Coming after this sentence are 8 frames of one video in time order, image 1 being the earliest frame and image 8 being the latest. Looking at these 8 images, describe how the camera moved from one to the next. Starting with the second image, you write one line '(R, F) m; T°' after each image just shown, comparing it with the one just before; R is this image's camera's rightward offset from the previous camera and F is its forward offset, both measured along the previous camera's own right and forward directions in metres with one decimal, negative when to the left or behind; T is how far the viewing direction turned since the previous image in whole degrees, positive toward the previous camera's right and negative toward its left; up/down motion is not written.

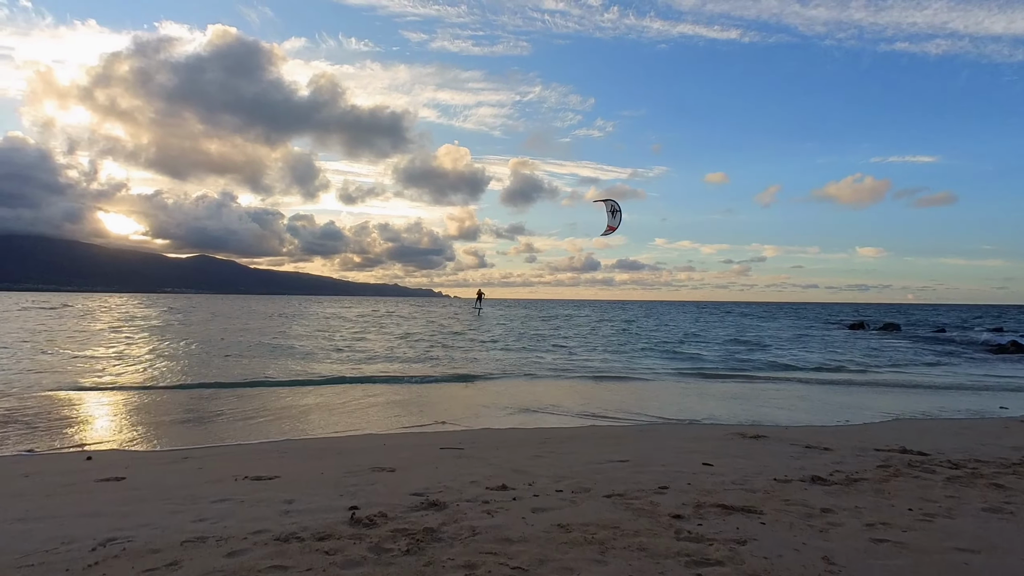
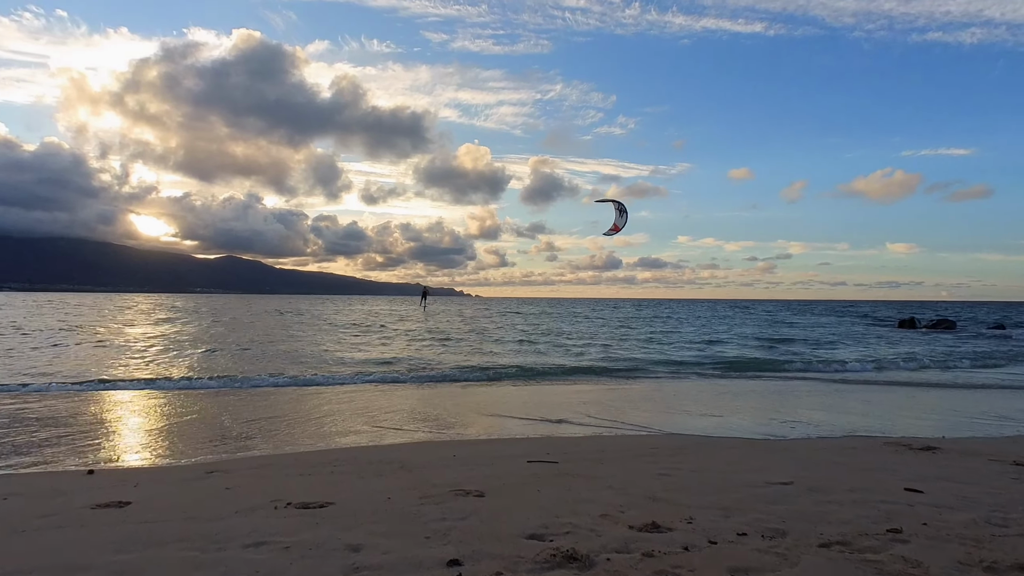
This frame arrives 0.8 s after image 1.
(-0.6, +1.0) m; -2°
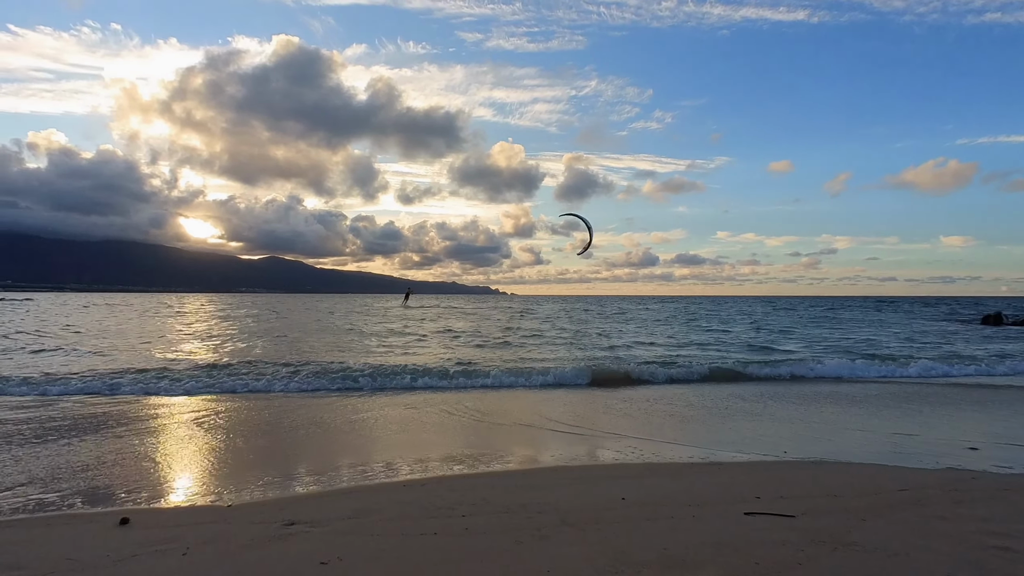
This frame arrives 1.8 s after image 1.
(-0.8, +1.2) m; -4°
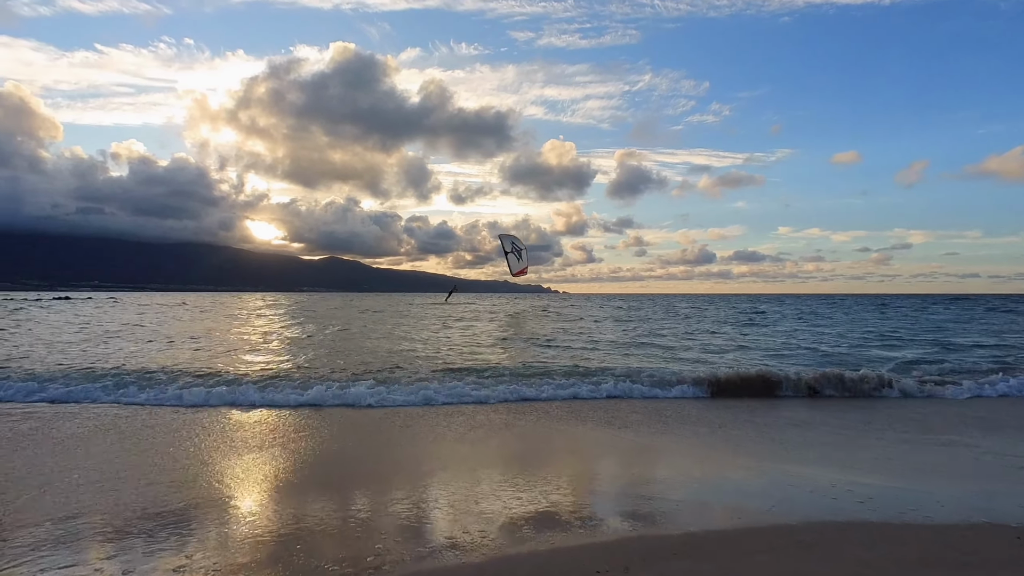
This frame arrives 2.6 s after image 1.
(-0.2, +0.8) m; -5°
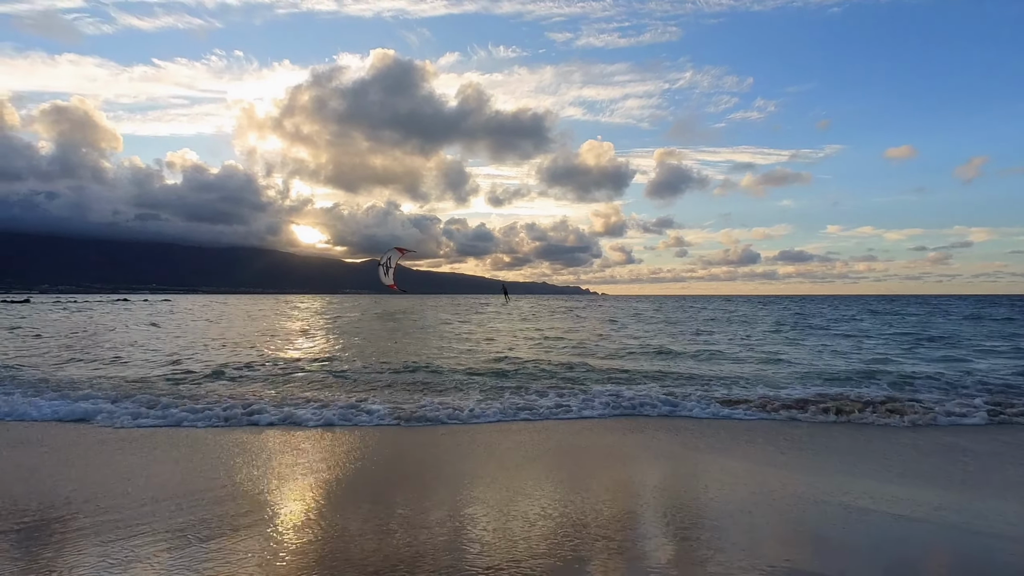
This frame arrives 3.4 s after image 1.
(-0.2, +0.3) m; -4°
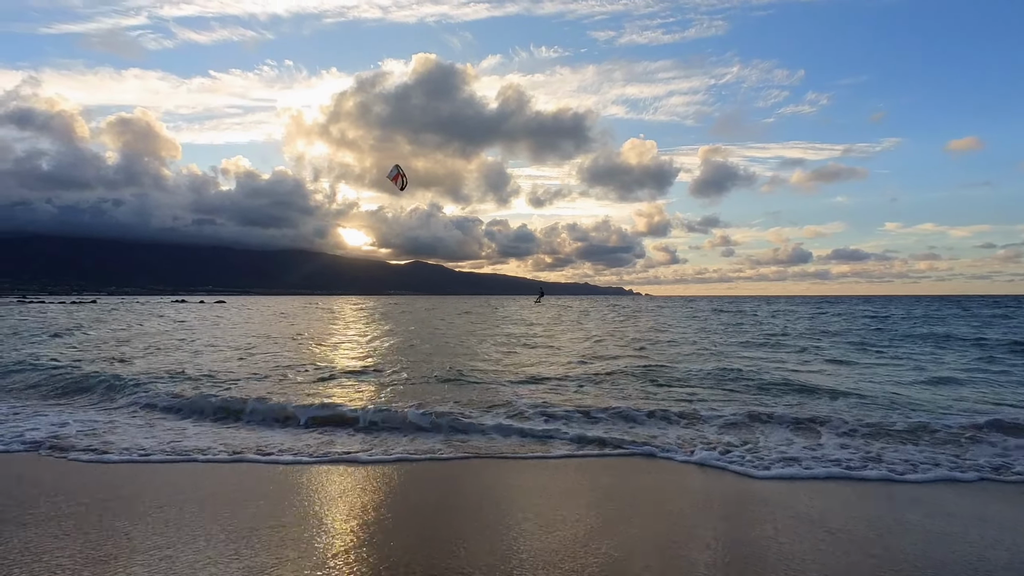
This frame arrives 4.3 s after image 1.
(-1.3, 0.0) m; -4°
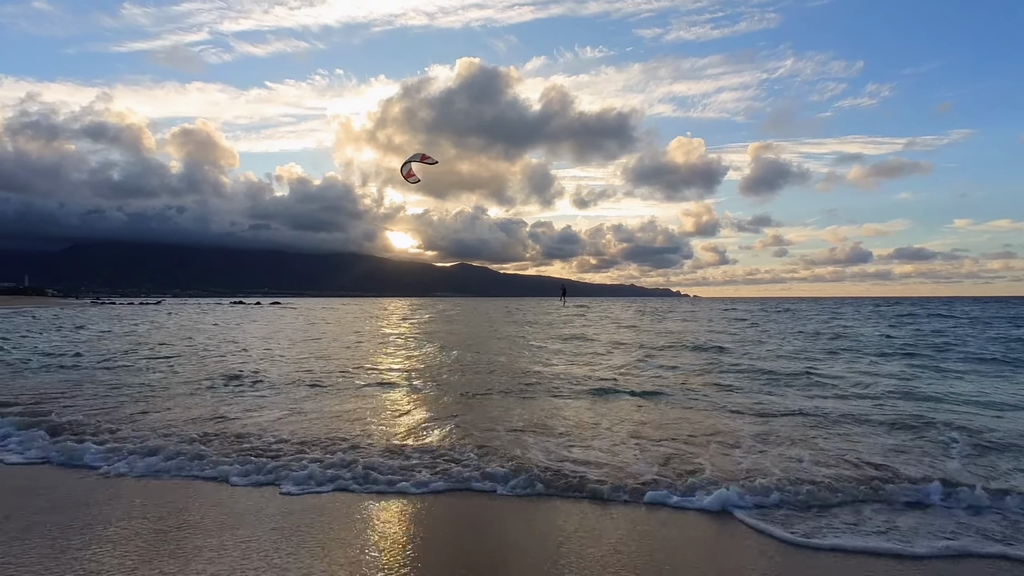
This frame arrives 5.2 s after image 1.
(-1.6, +0.1) m; -5°
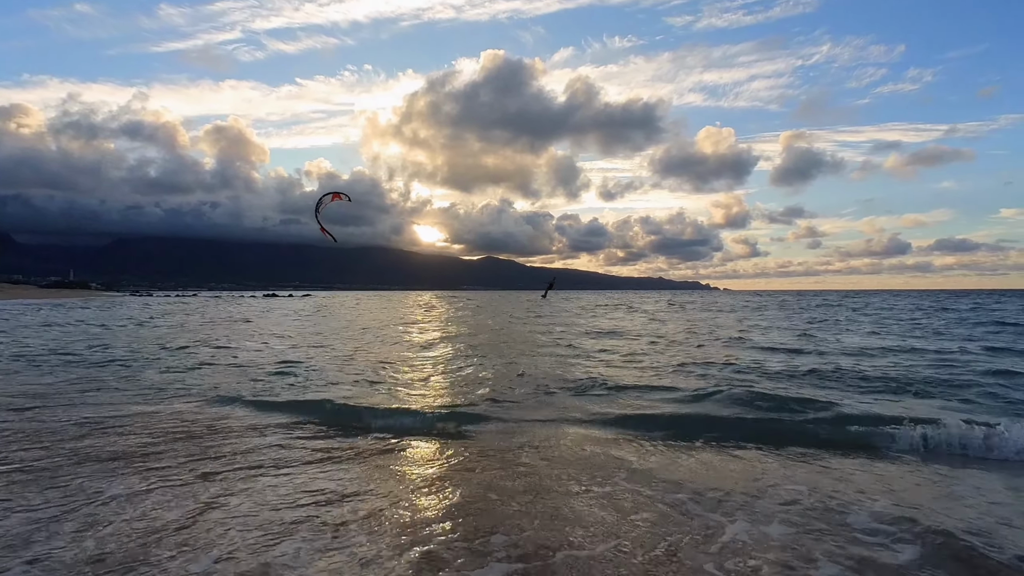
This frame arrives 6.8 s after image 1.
(-4.6, +2.3) m; -3°
